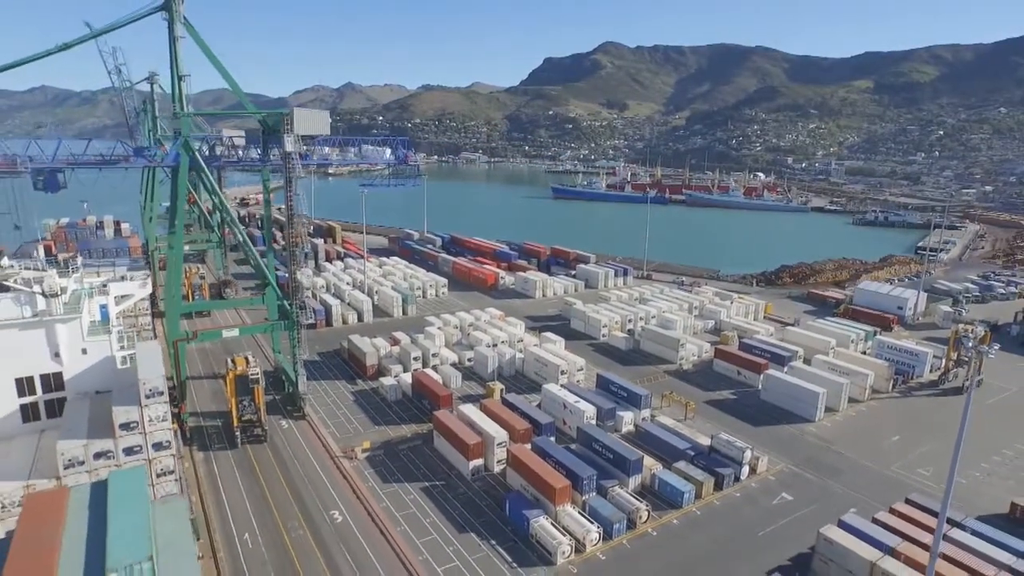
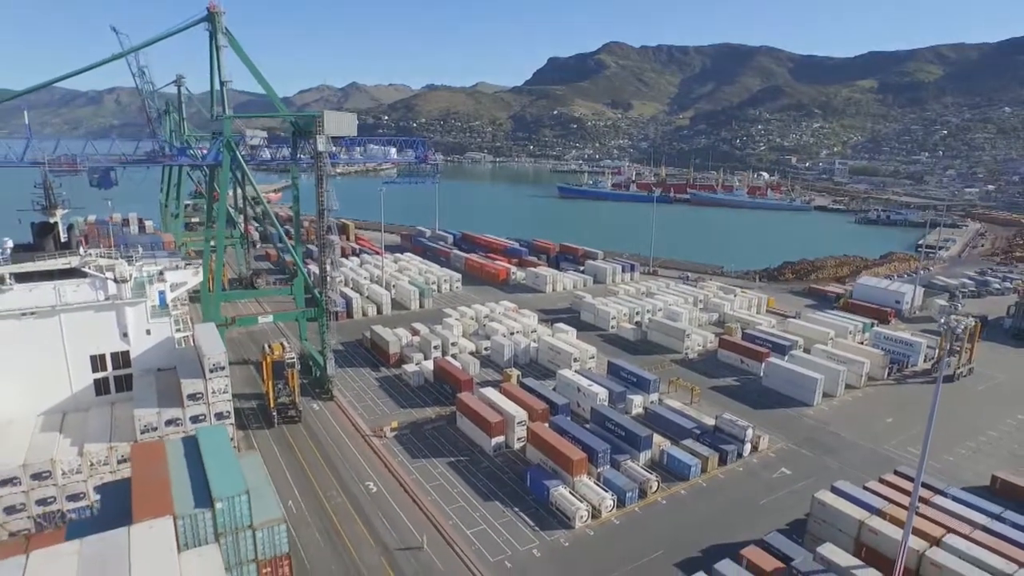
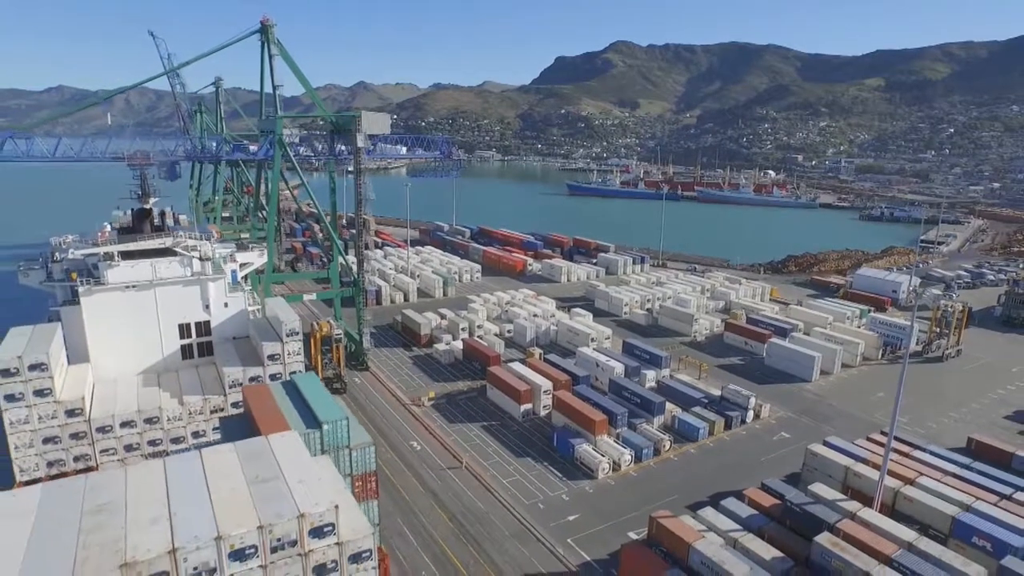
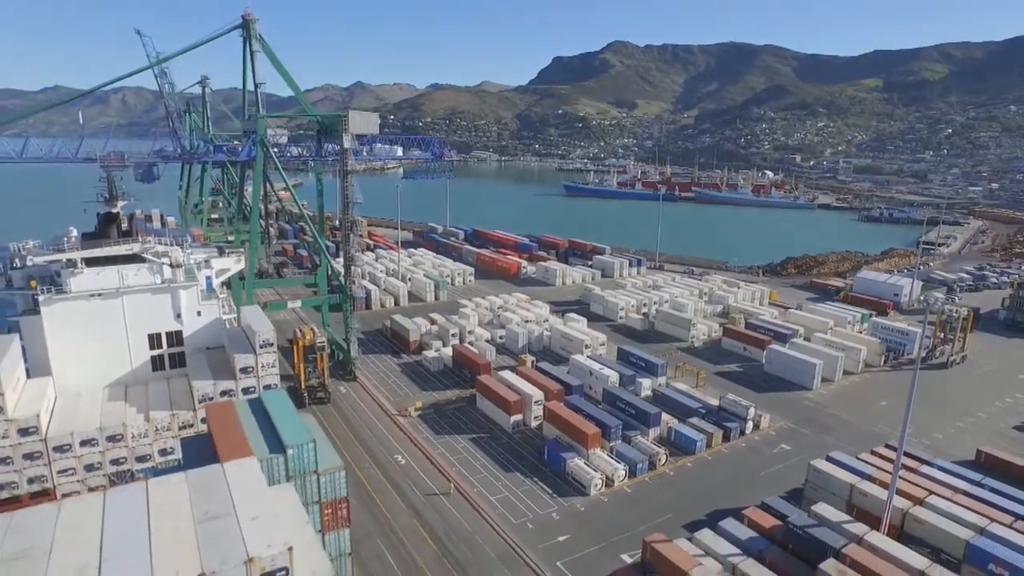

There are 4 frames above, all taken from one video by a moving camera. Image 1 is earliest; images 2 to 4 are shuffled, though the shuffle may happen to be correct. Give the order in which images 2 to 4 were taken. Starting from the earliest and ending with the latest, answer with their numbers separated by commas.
2, 4, 3
